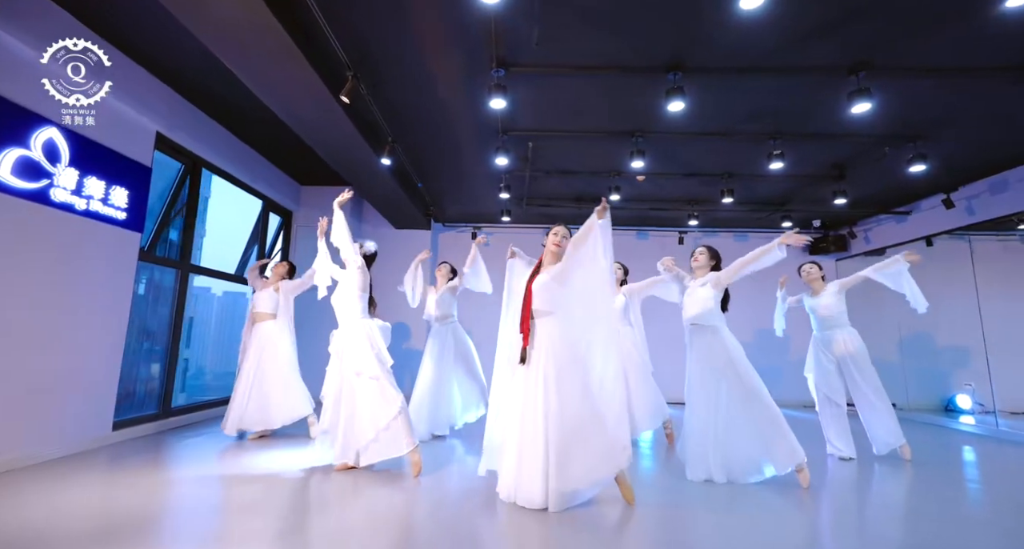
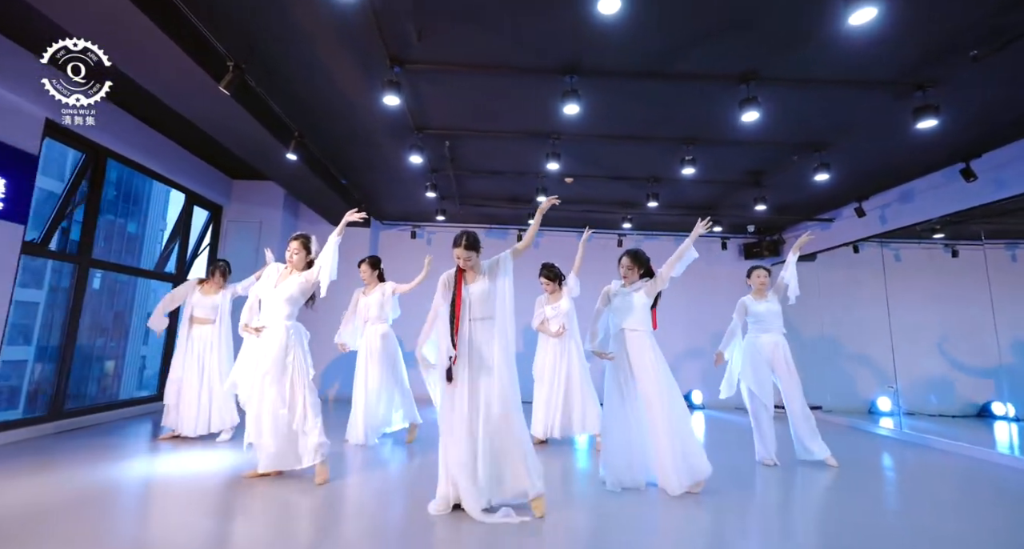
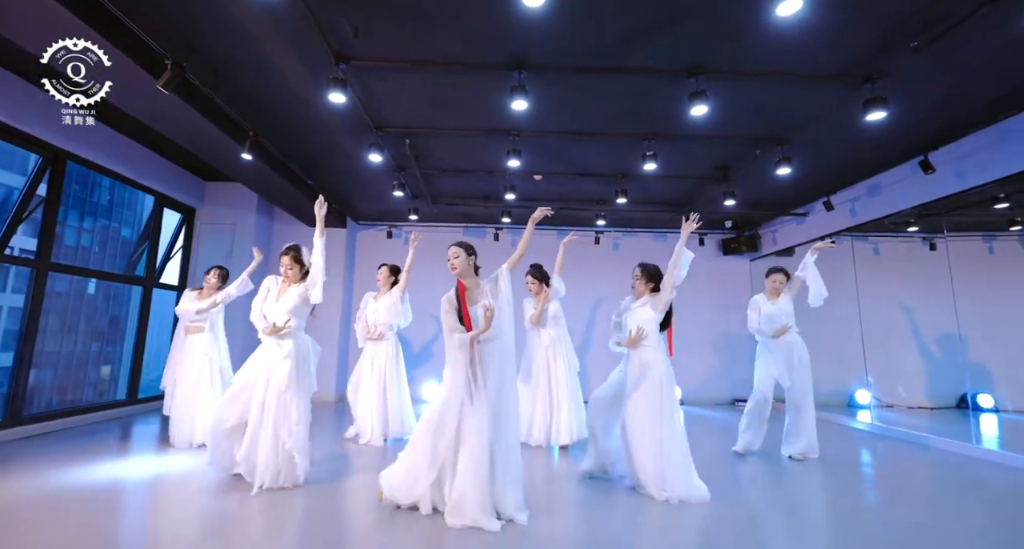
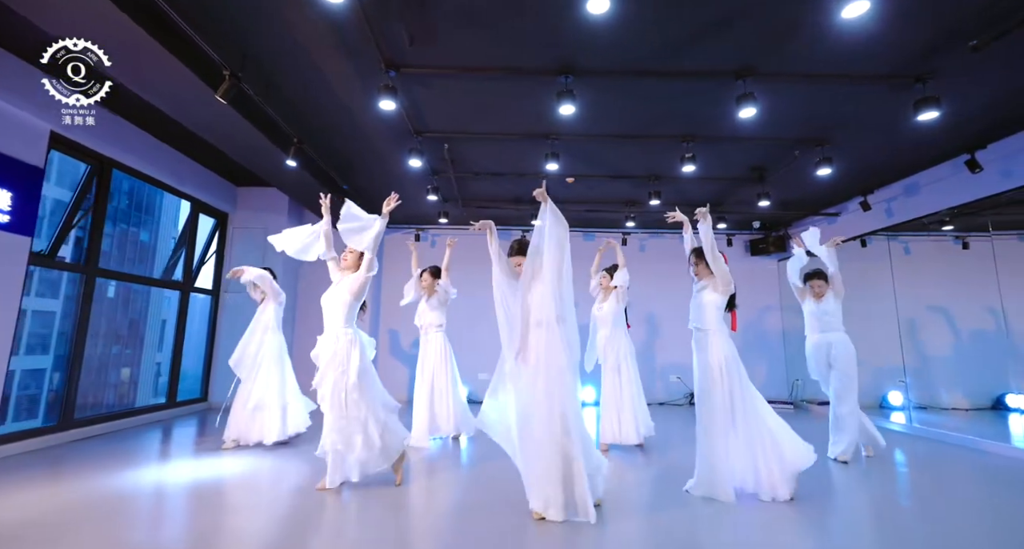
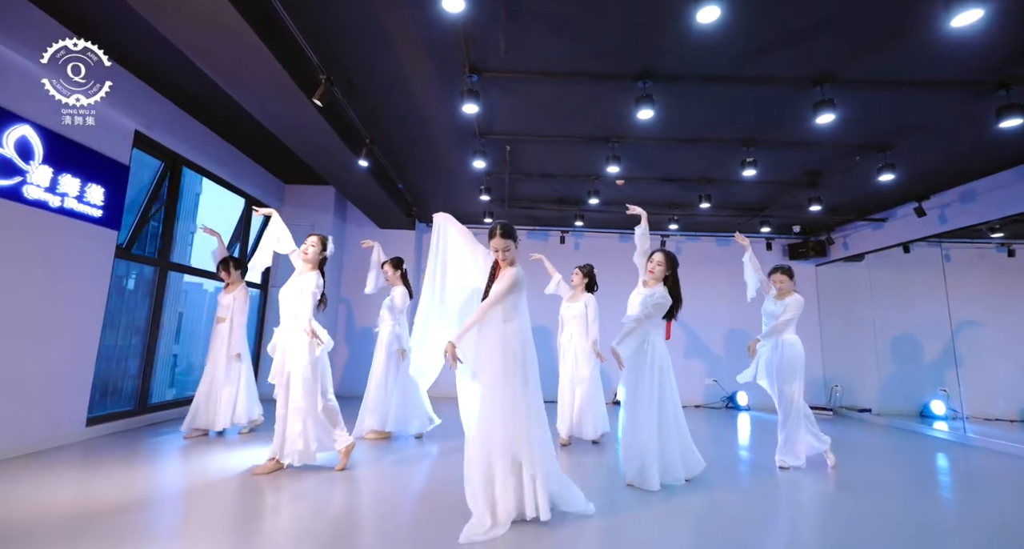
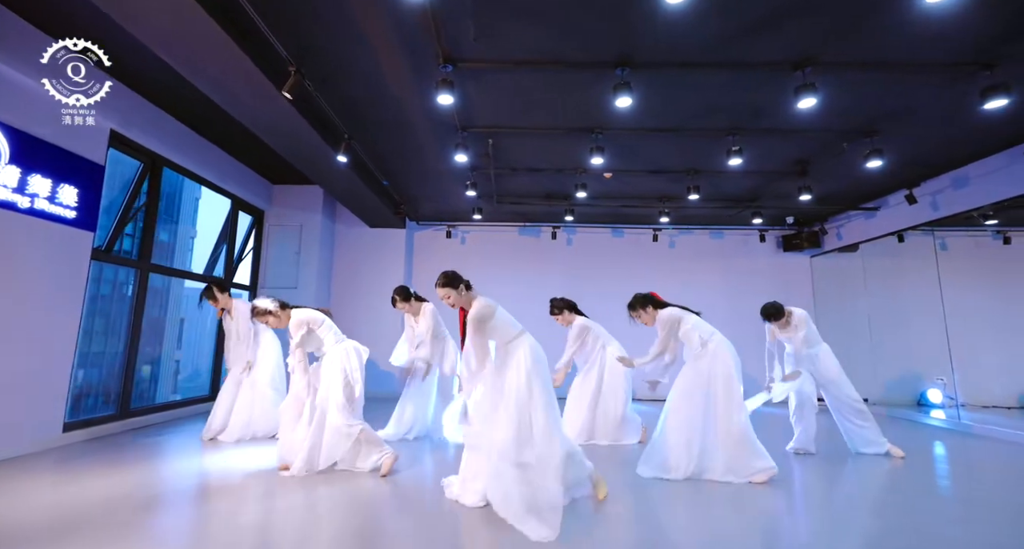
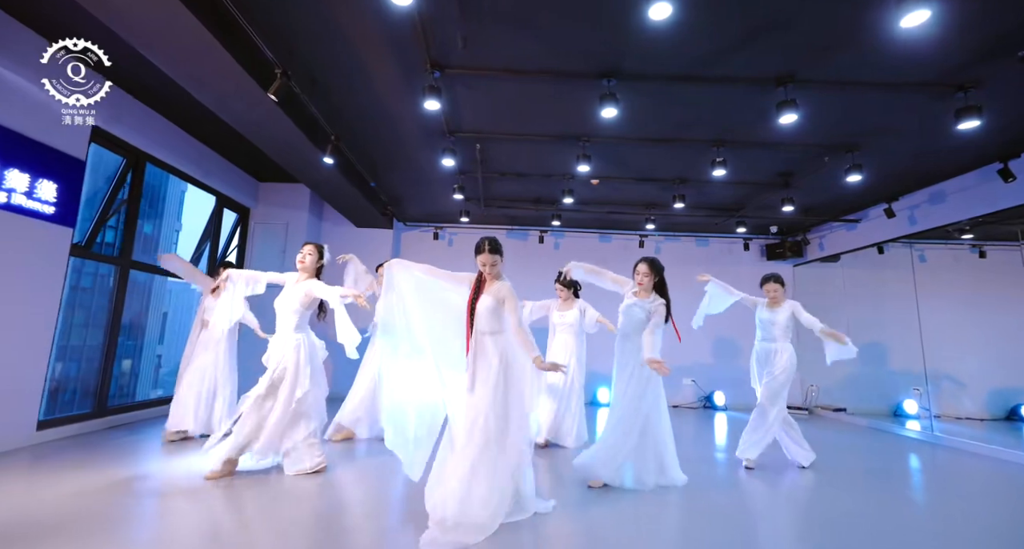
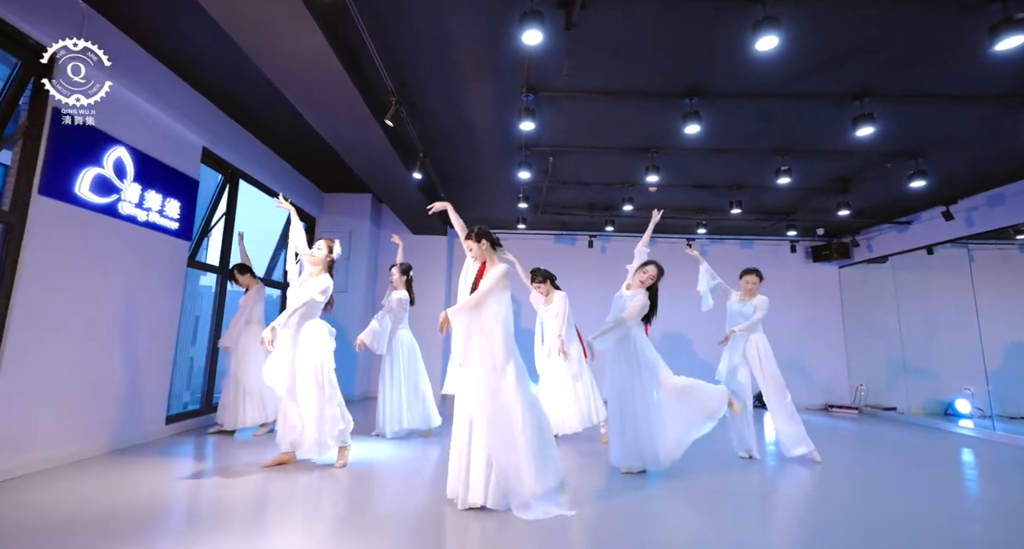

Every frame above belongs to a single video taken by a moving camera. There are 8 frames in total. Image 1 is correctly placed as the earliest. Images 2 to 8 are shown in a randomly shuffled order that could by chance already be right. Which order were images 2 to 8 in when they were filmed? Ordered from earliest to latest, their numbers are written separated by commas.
6, 4, 3, 2, 7, 5, 8
